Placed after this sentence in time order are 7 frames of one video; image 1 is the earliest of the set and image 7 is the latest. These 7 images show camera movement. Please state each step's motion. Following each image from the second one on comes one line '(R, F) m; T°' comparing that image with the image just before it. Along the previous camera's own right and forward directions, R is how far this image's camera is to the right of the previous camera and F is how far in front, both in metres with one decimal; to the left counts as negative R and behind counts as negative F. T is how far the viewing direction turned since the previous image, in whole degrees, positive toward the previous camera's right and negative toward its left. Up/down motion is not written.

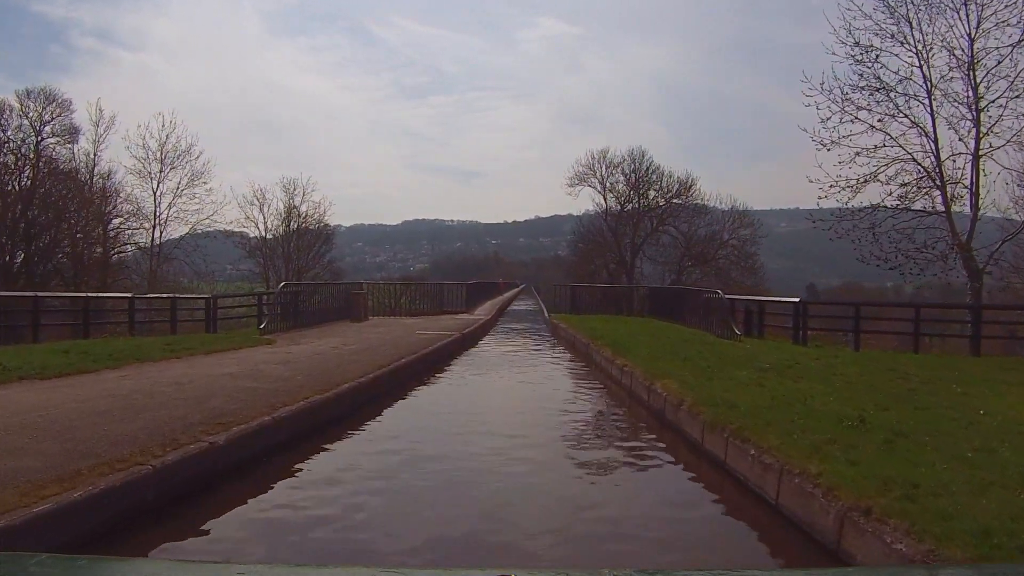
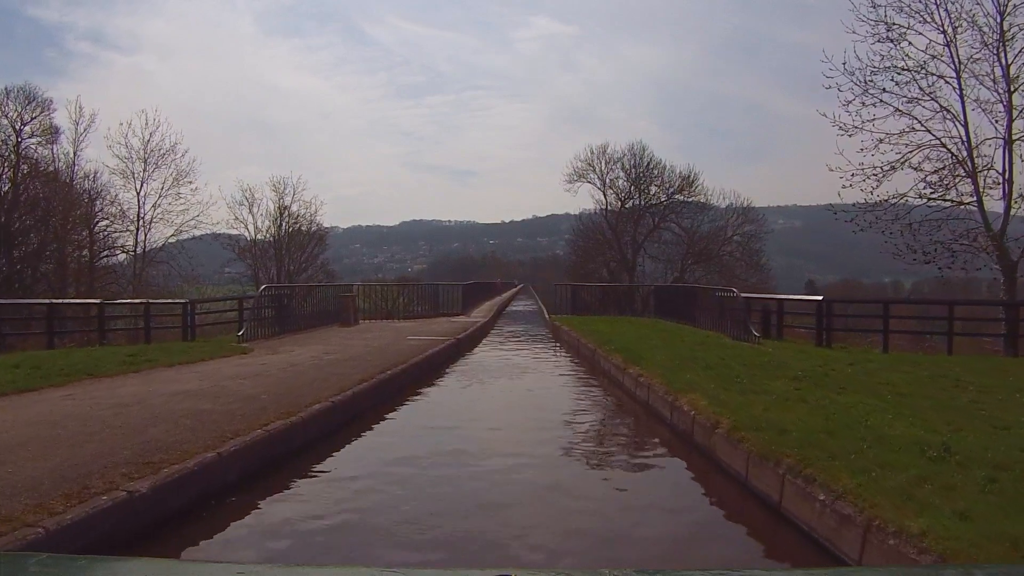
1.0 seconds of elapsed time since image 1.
(0.0, +1.5) m; 0°
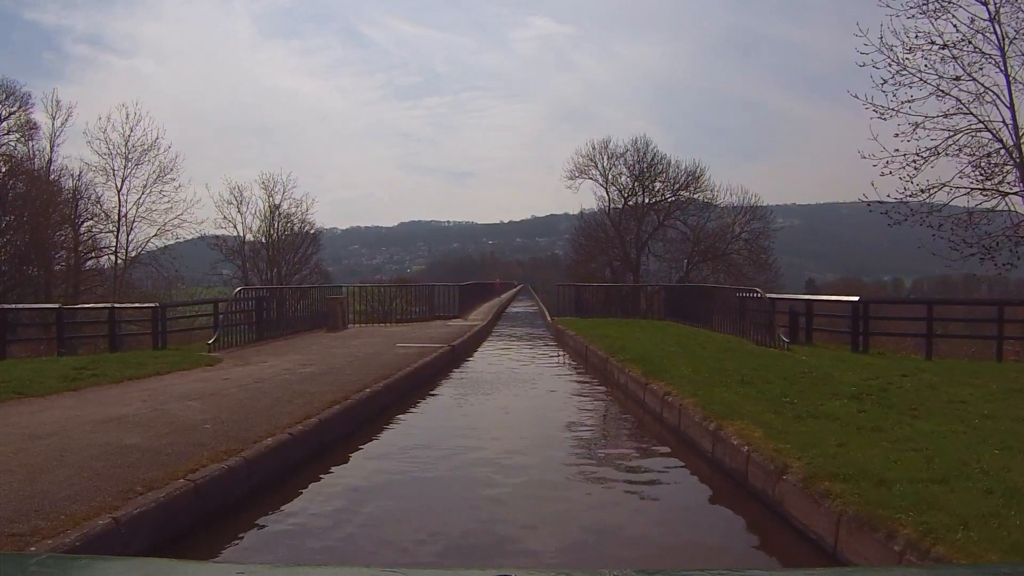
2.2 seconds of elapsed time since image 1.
(0.0, +1.8) m; 0°
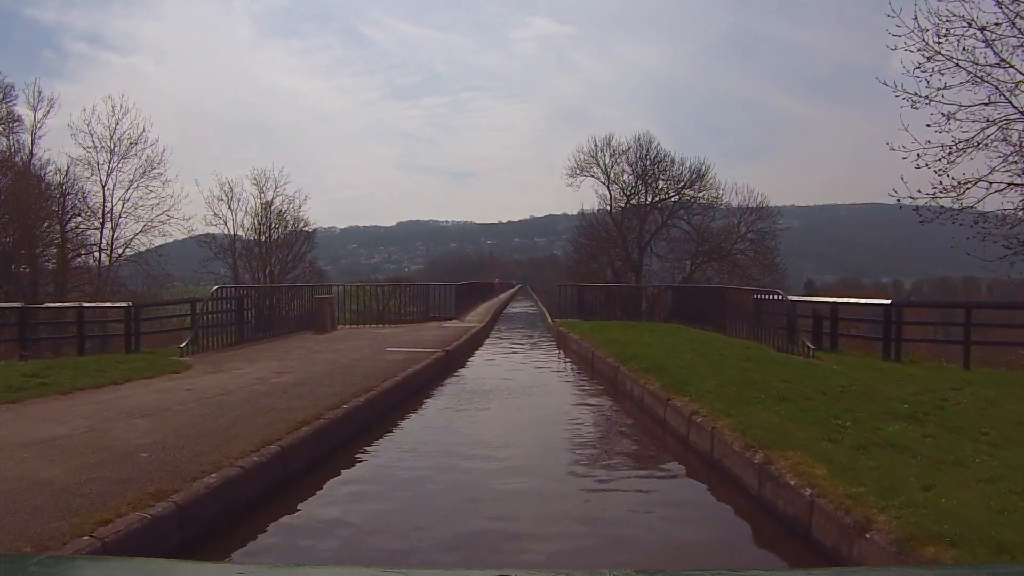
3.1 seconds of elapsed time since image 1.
(0.0, +1.3) m; 0°
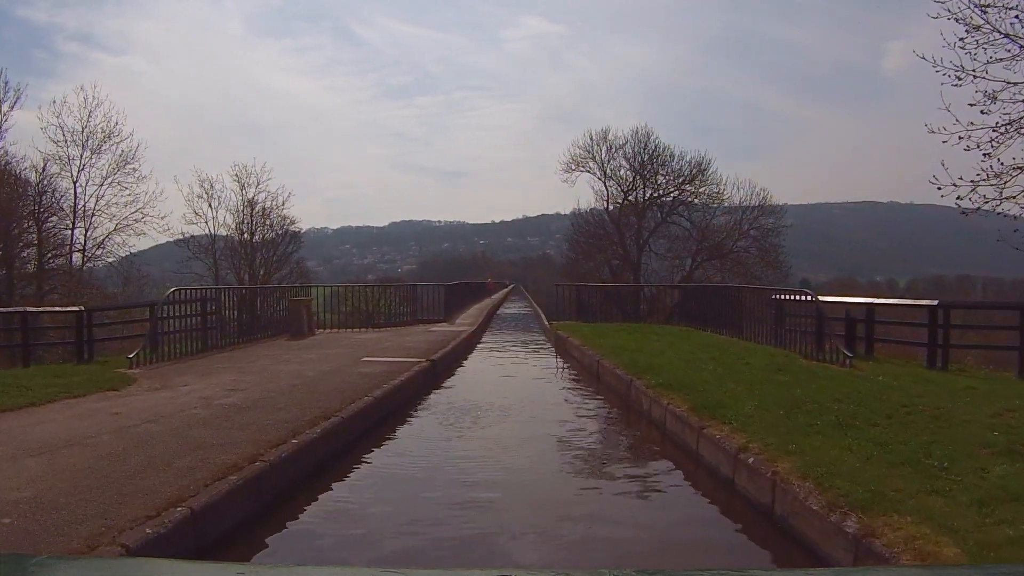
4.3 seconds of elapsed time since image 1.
(0.0, +1.7) m; 0°
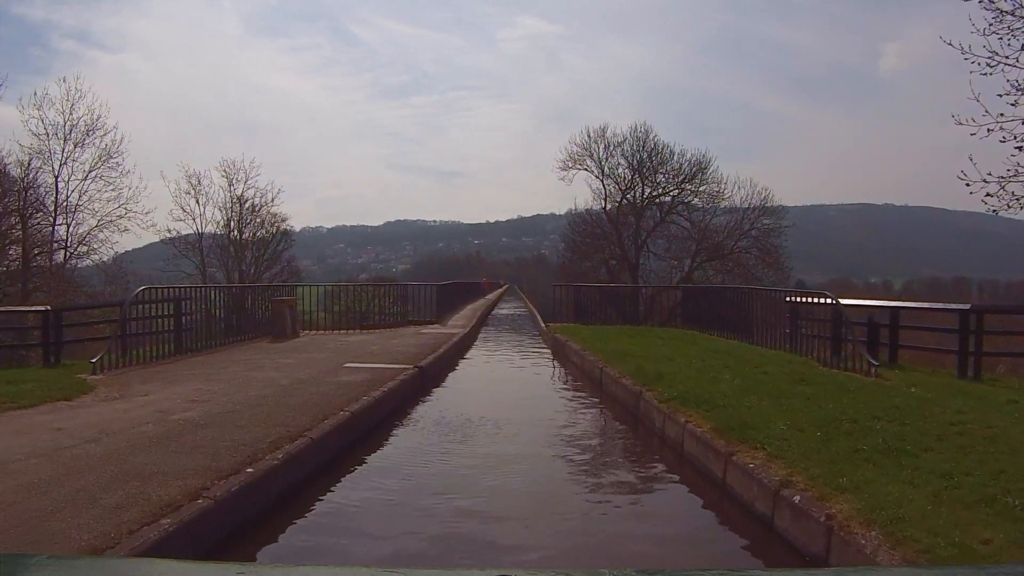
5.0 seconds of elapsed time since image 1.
(0.0, +1.0) m; 0°
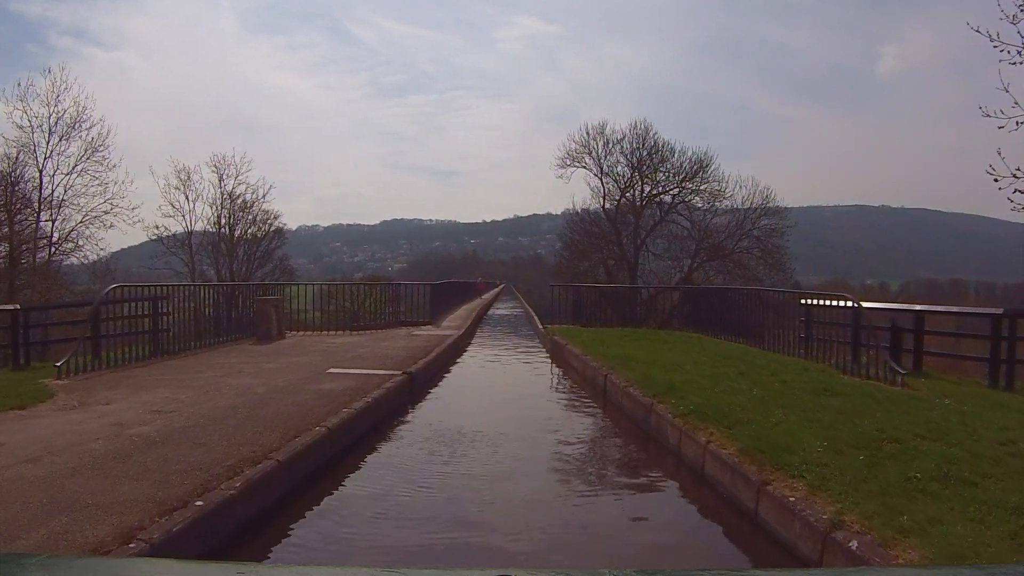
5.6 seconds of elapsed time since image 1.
(0.0, +0.8) m; 0°
